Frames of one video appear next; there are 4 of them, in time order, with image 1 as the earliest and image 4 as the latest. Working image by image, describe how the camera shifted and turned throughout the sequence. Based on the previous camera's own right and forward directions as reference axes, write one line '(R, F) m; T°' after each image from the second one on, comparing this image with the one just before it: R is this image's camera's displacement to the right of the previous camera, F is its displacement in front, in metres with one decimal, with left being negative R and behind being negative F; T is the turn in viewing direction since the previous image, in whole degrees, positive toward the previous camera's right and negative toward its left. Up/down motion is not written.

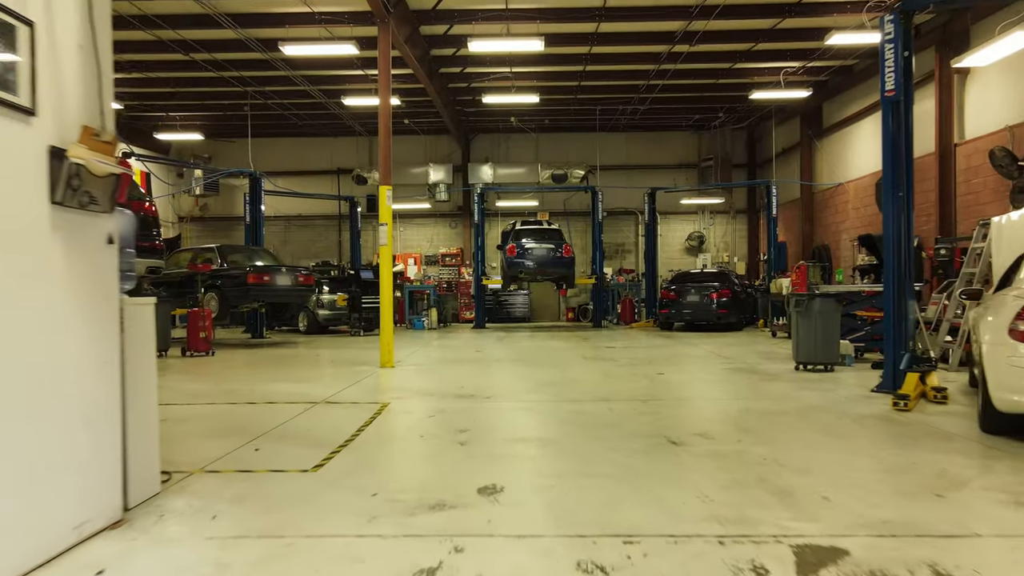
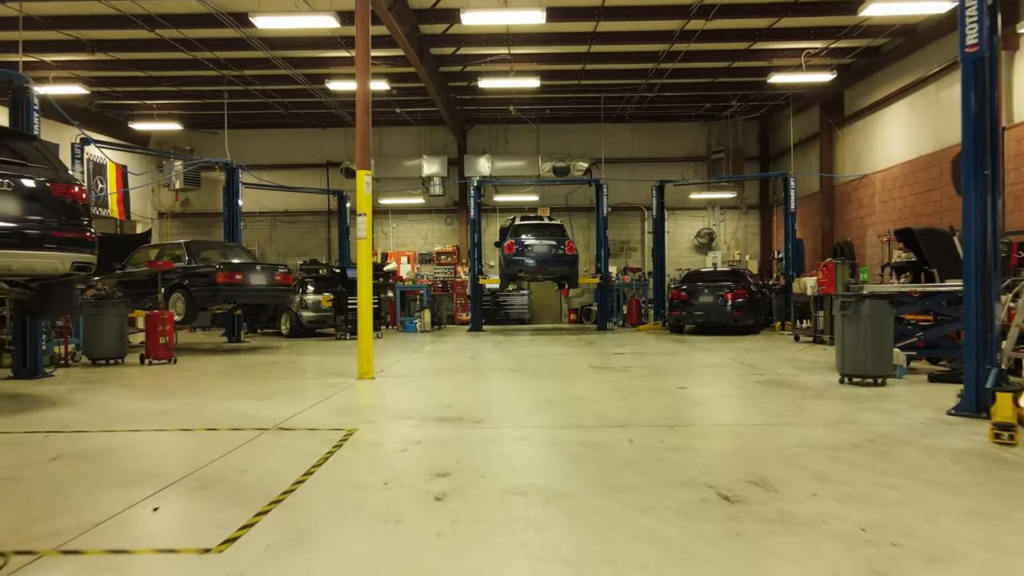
(0.0, +1.0) m; 0°
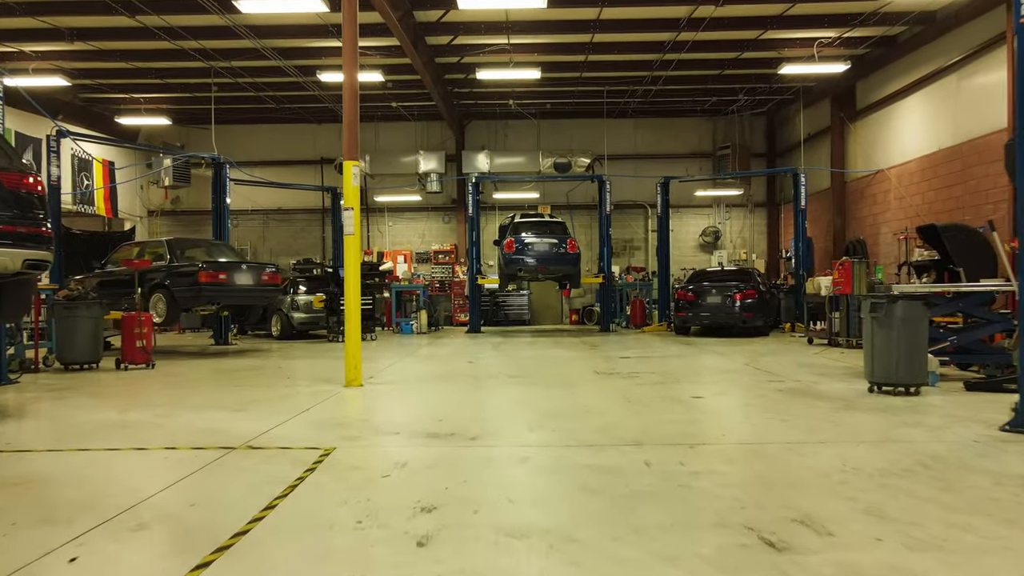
(0.0, +0.5) m; 0°
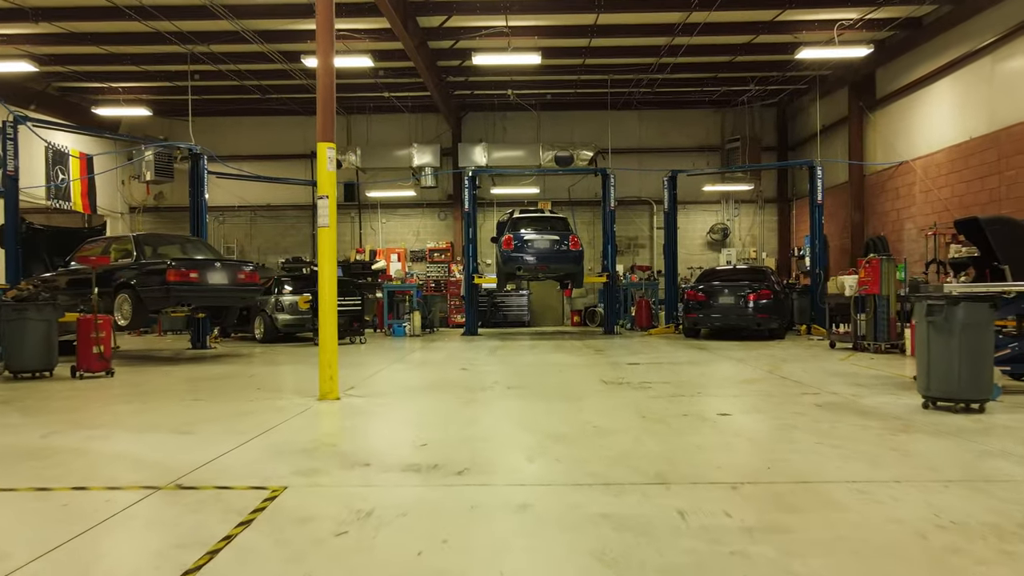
(0.0, +0.7) m; 0°
